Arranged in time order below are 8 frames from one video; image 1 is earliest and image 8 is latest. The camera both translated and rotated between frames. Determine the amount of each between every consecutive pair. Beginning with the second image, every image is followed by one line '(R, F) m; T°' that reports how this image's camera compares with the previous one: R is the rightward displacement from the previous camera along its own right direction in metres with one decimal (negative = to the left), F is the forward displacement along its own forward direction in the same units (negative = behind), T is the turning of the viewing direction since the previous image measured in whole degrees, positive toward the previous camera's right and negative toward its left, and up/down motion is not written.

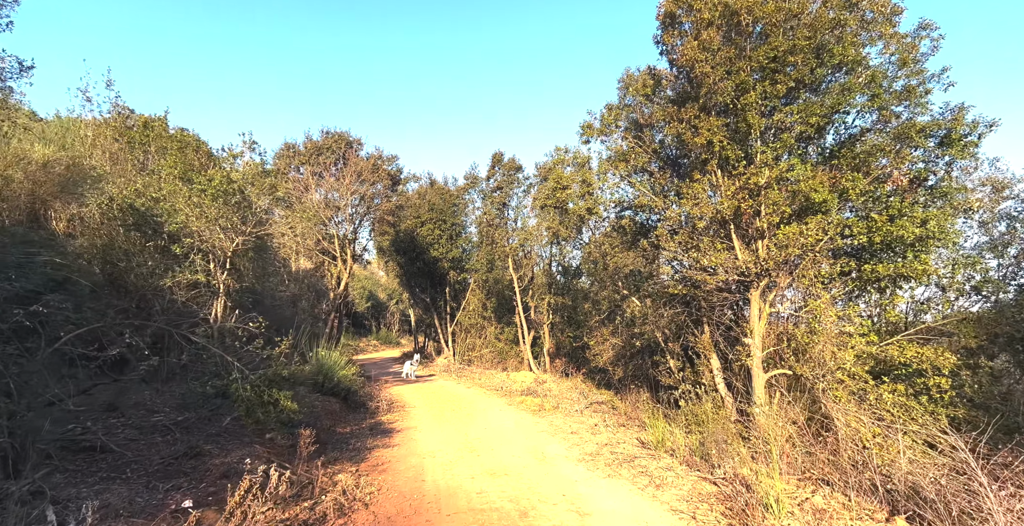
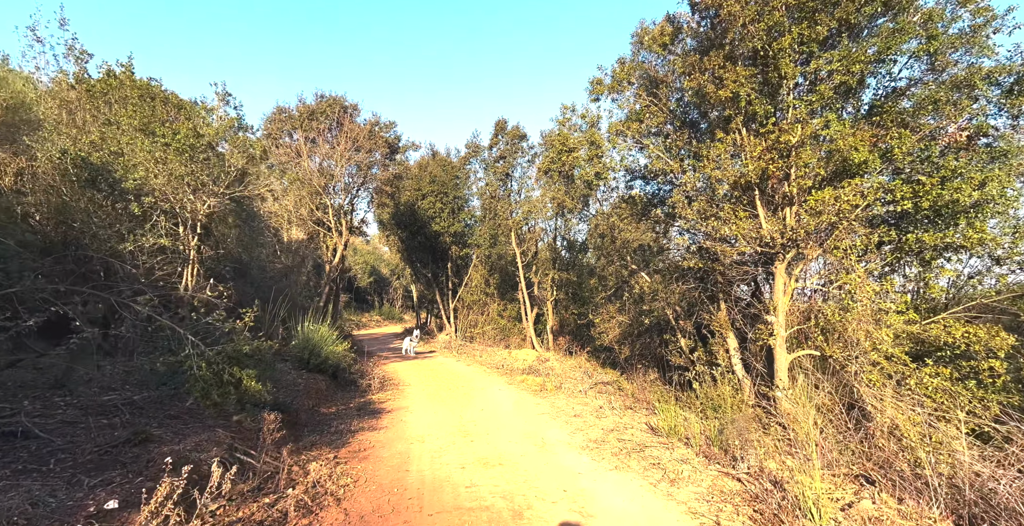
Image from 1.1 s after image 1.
(+0.1, +0.8) m; -1°
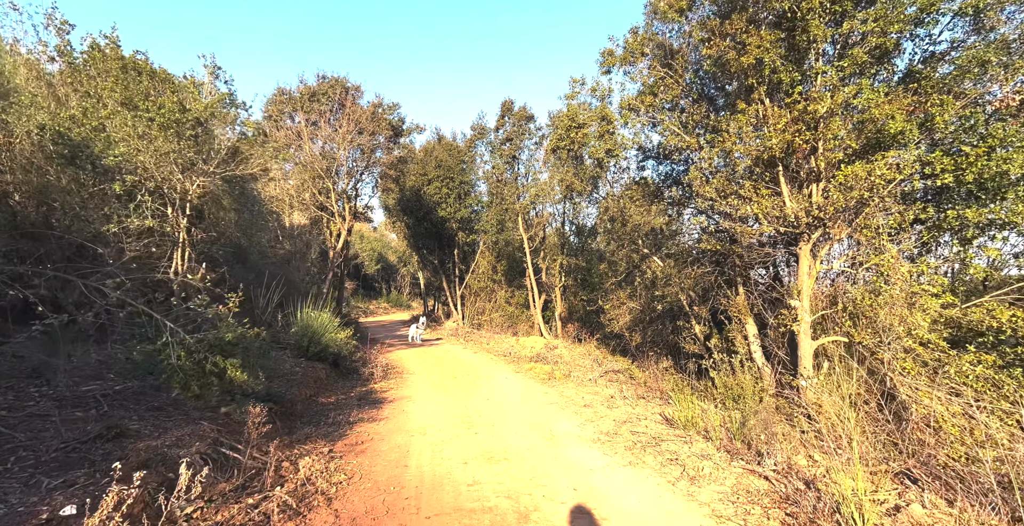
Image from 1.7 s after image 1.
(0.0, +0.4) m; -1°
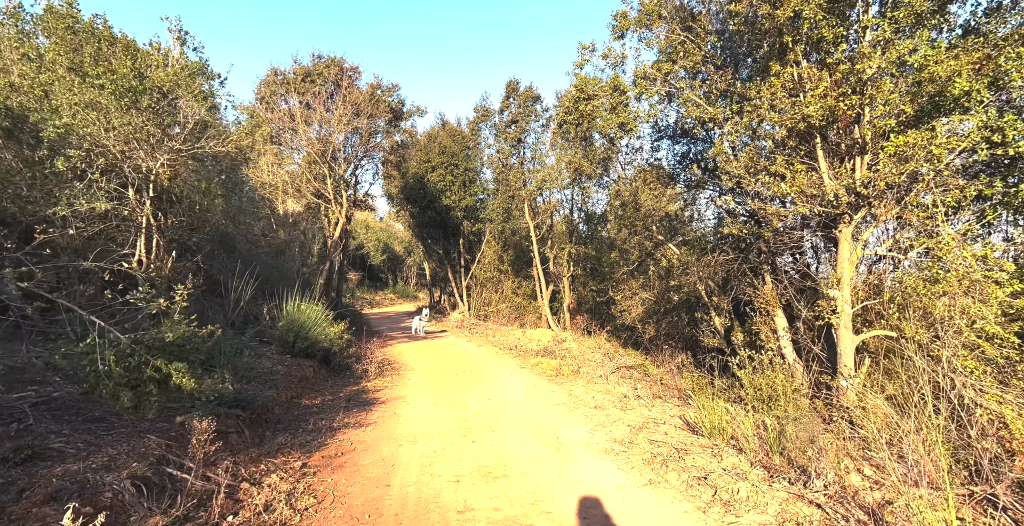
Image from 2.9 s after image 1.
(+0.1, +0.8) m; -1°
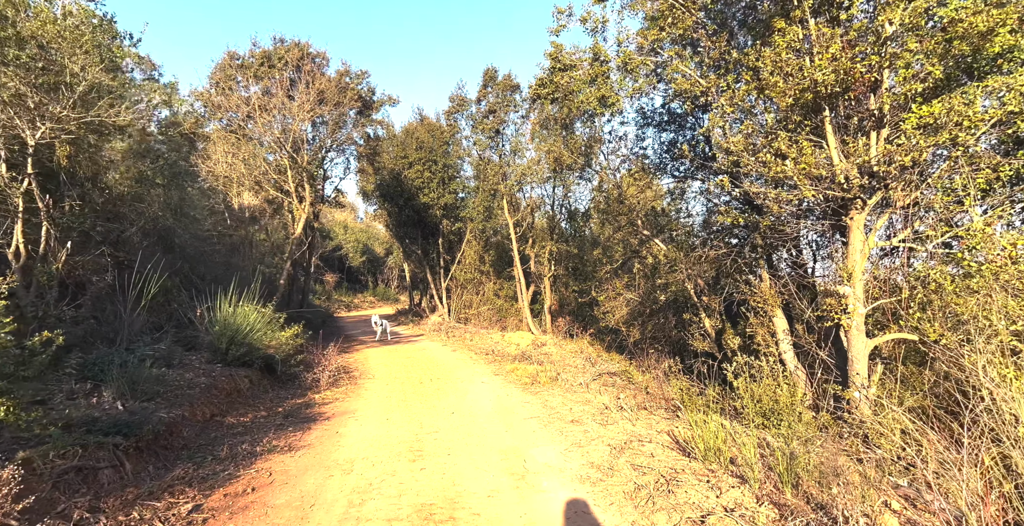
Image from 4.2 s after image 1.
(+0.3, +1.0) m; +2°
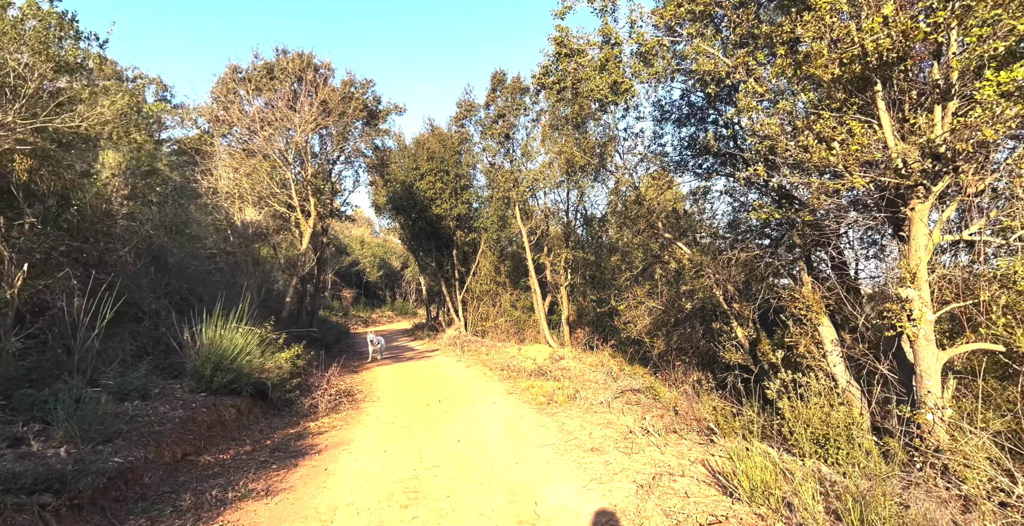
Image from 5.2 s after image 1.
(+0.2, +0.7) m; -2°
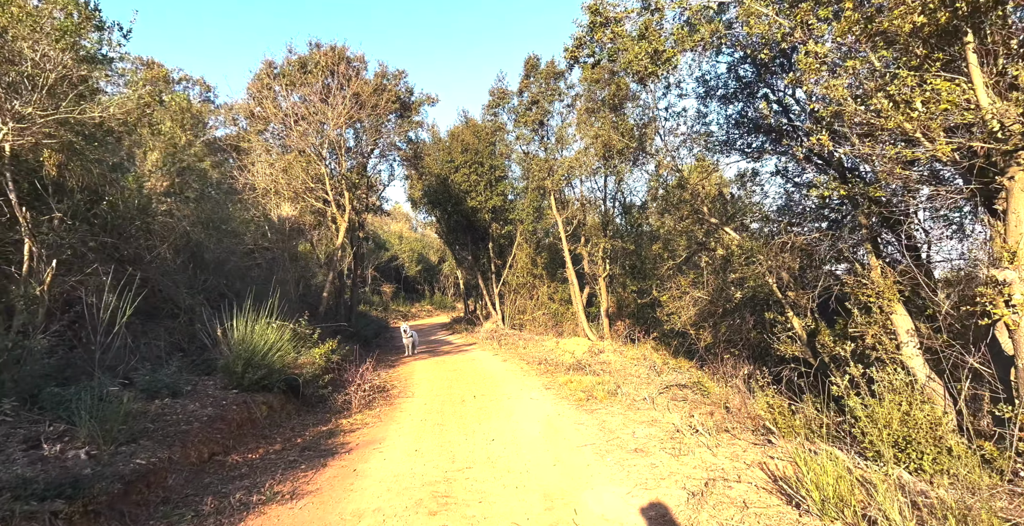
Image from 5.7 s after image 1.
(0.0, +0.4) m; -4°
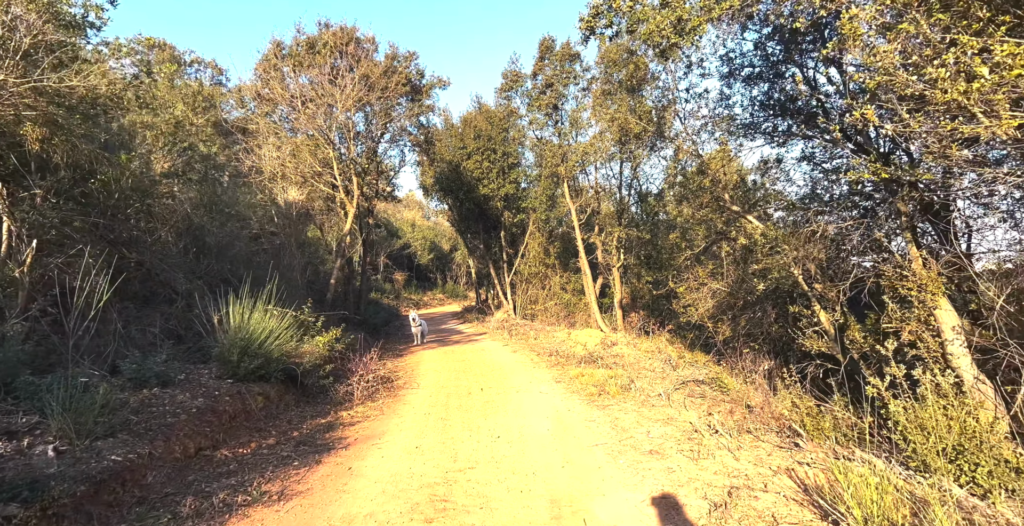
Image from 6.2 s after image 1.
(+0.1, +0.4) m; -2°
